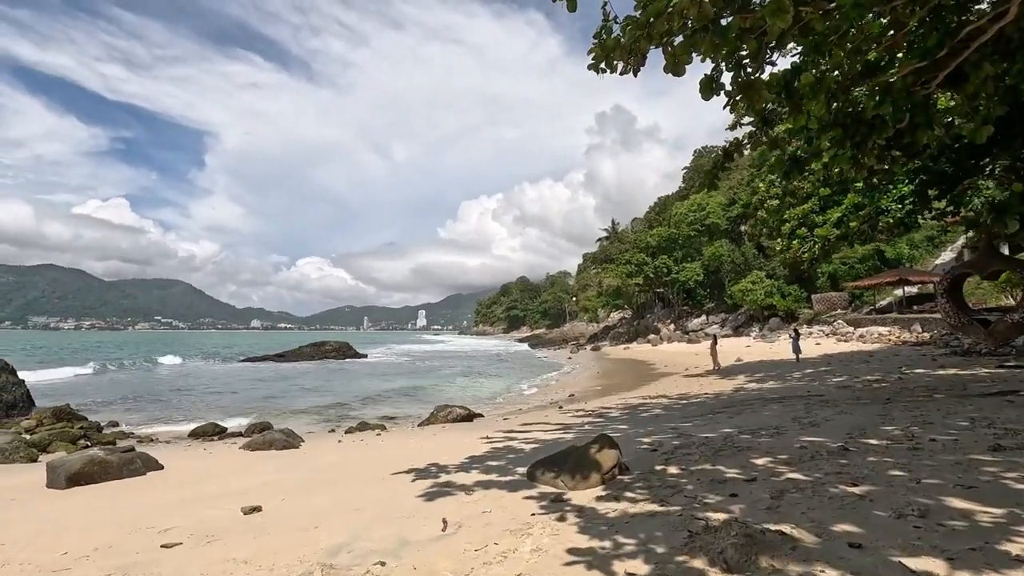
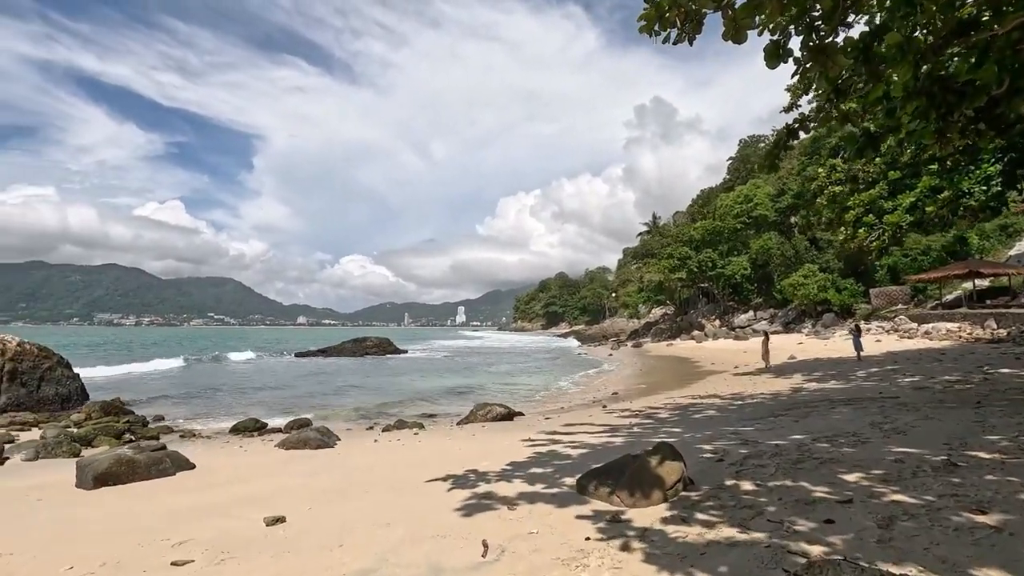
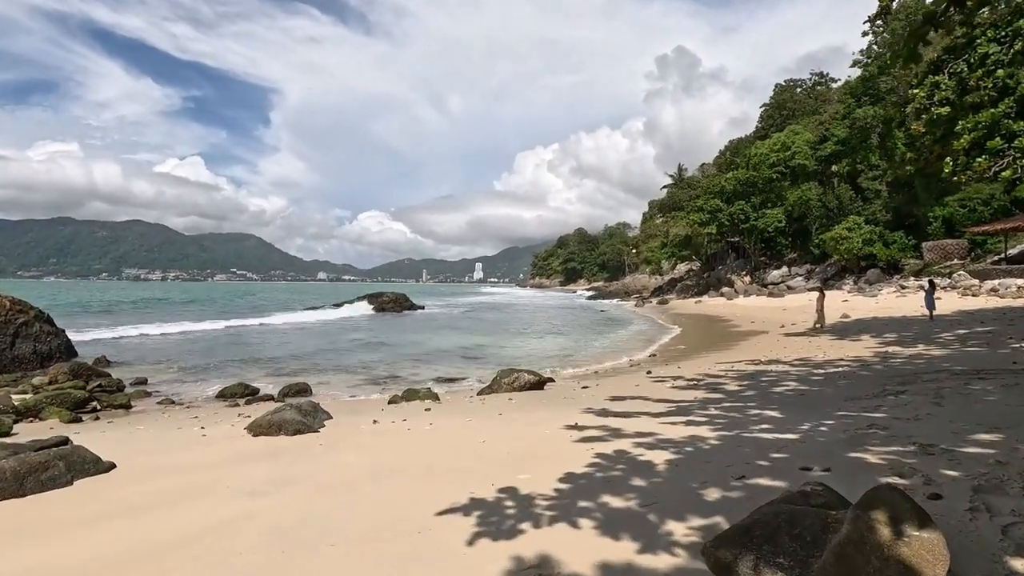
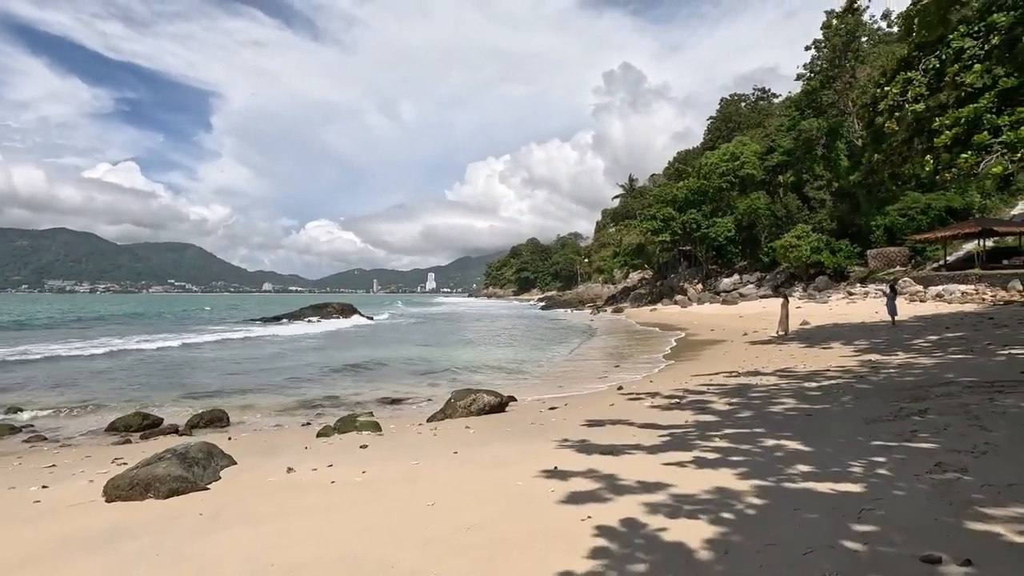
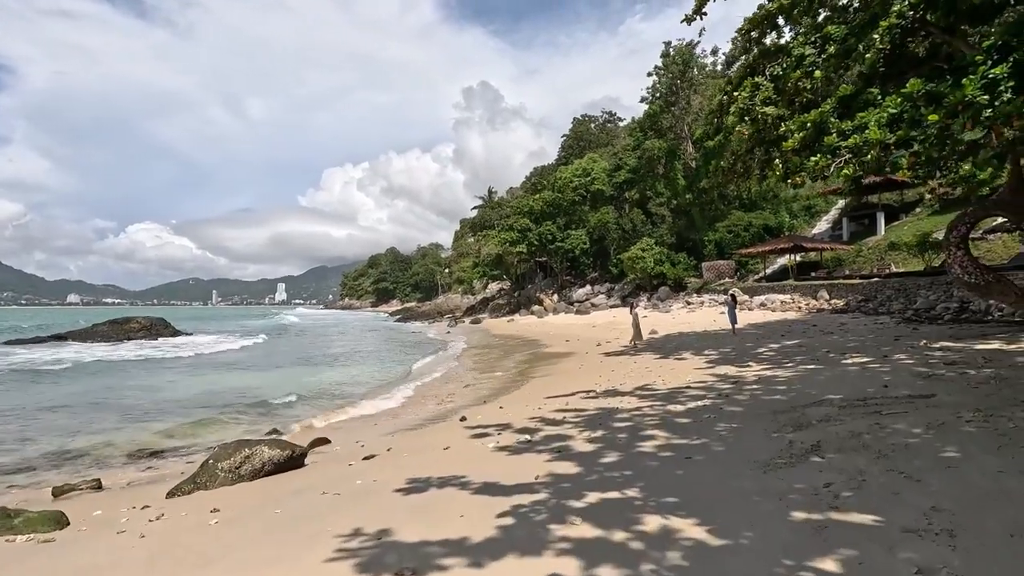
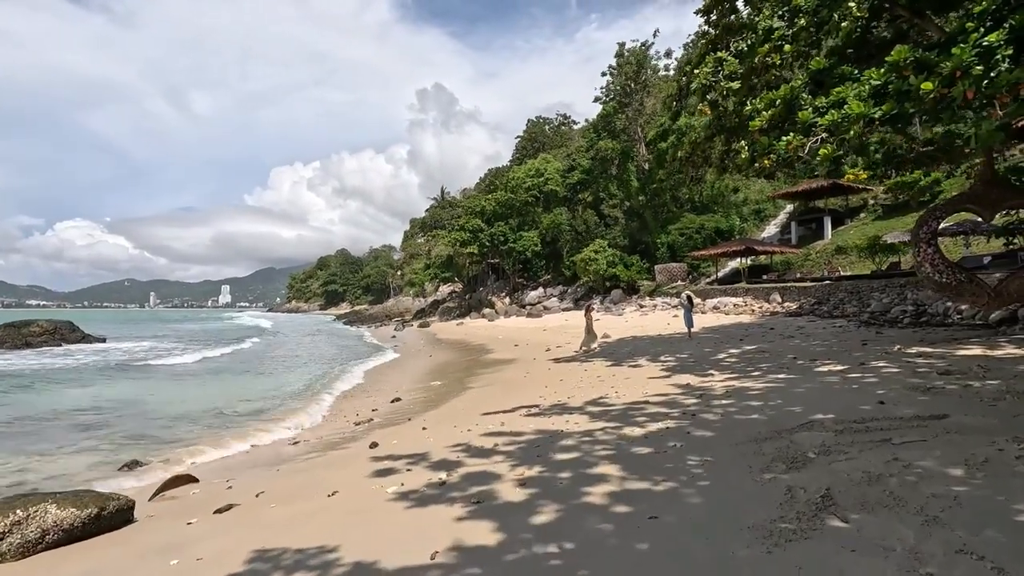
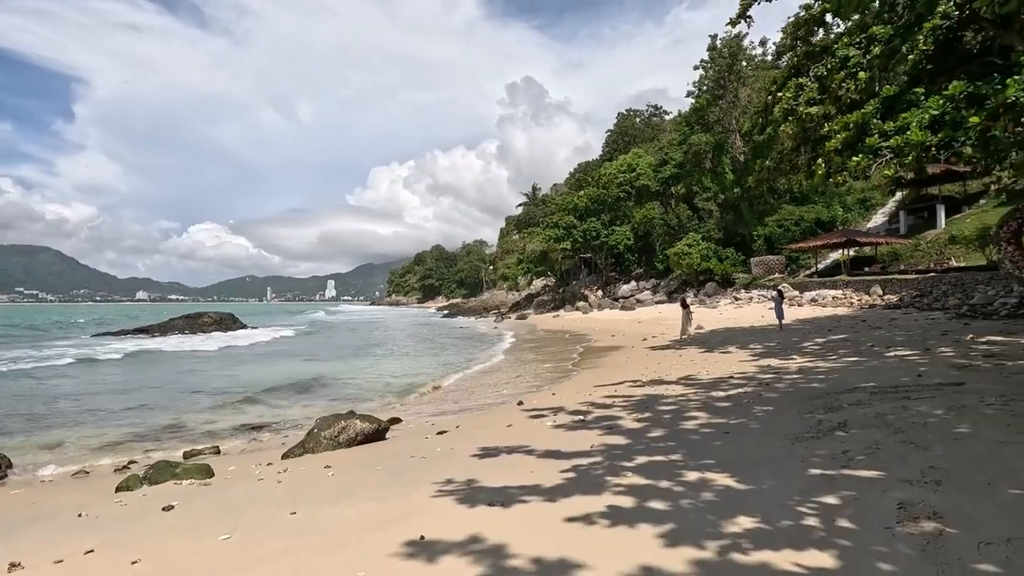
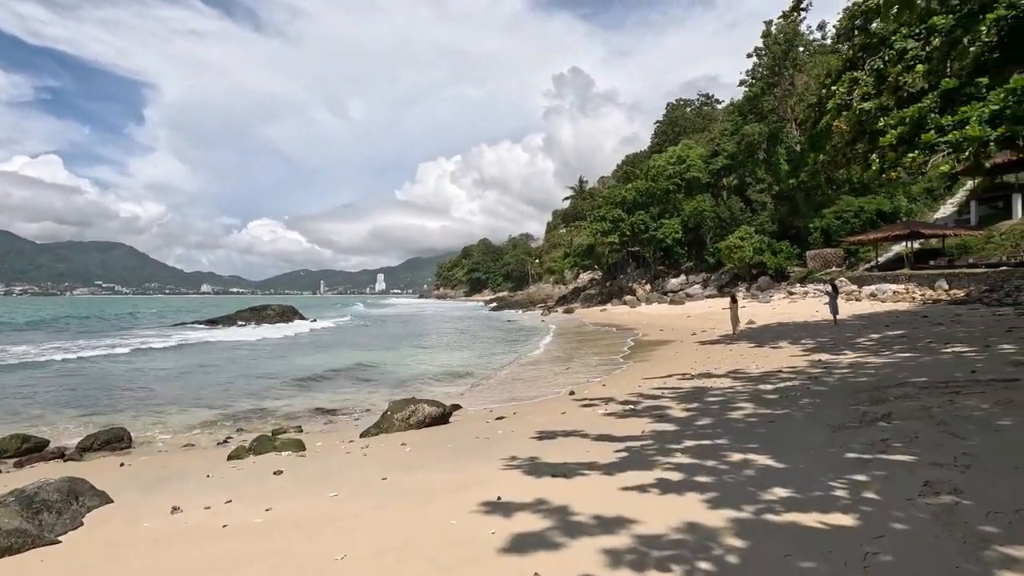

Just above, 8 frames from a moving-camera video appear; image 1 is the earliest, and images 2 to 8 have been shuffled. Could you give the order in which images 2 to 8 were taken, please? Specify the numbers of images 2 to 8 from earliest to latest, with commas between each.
2, 3, 4, 8, 7, 5, 6
